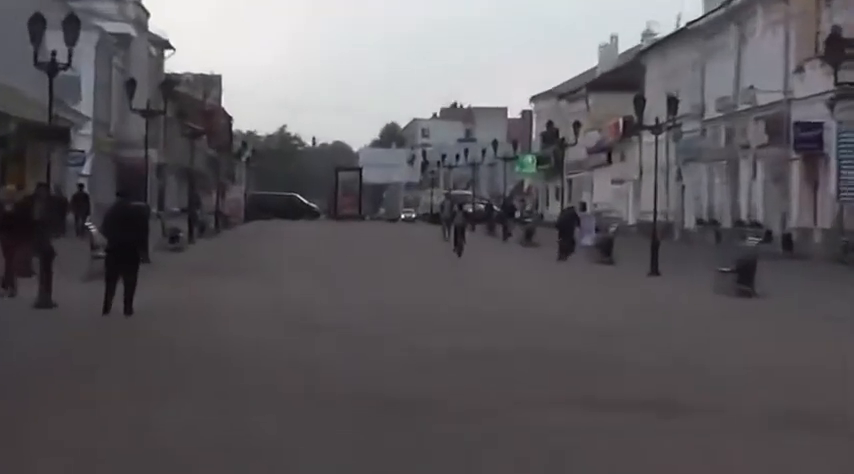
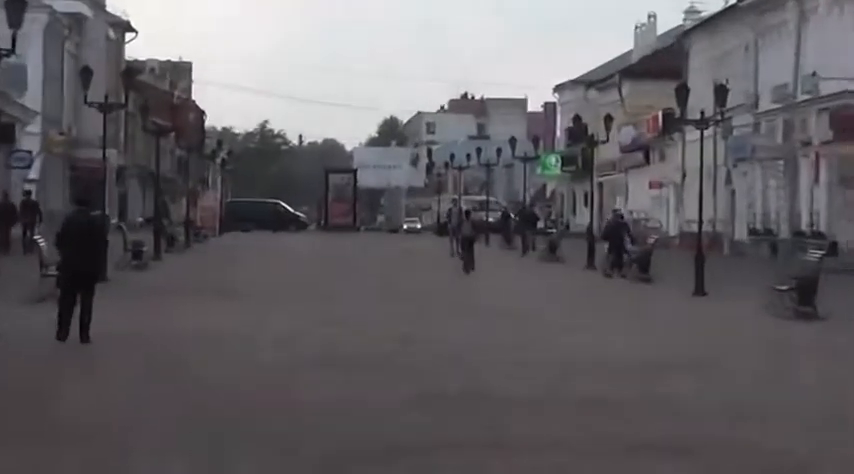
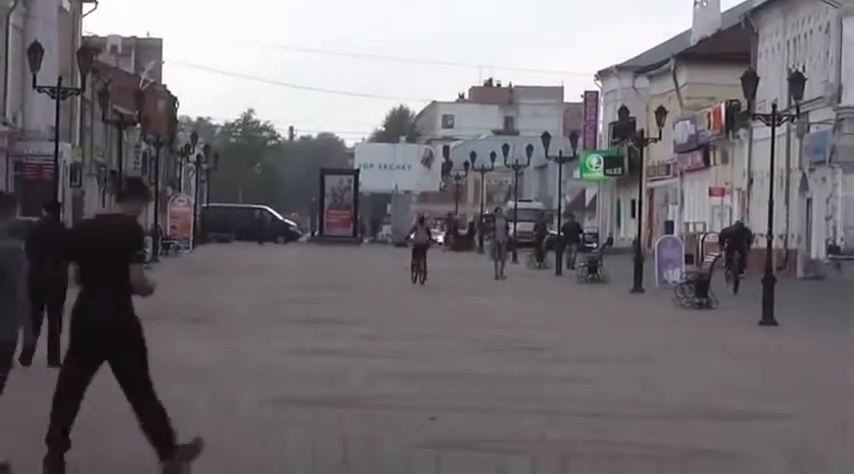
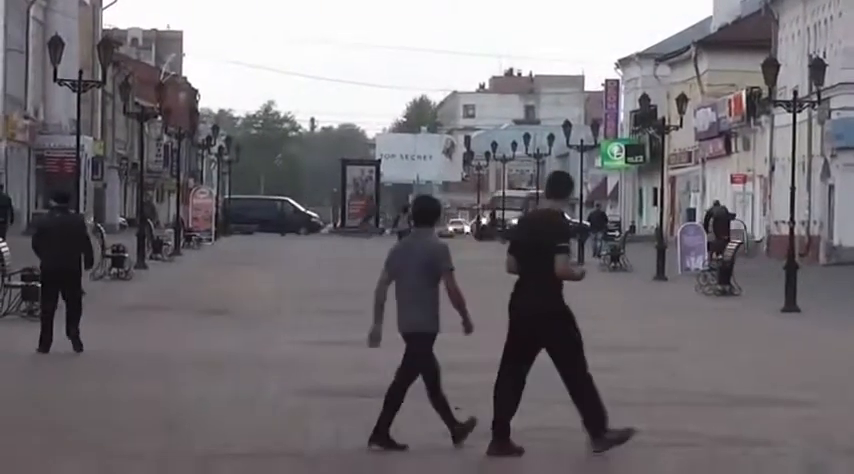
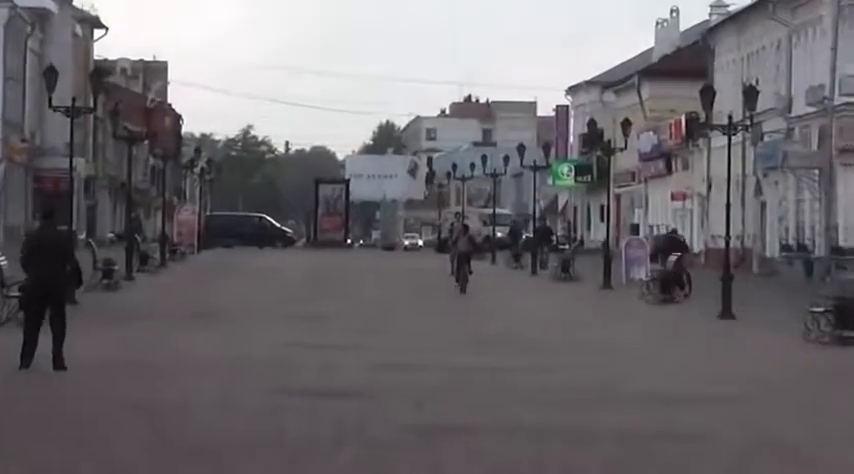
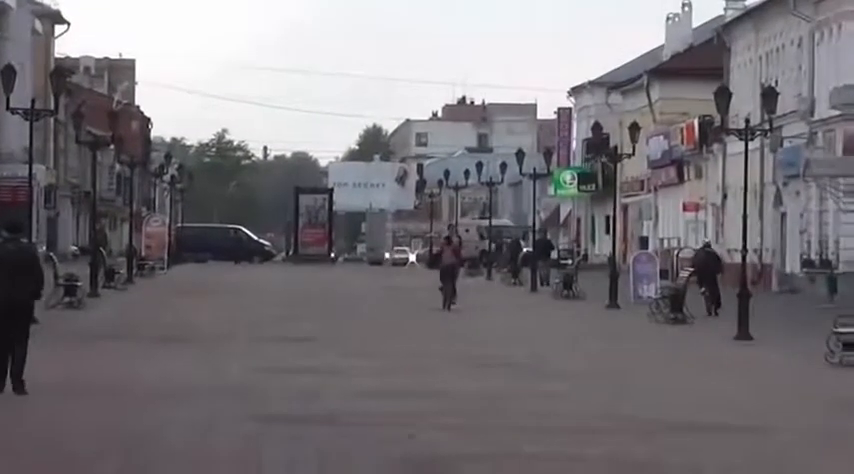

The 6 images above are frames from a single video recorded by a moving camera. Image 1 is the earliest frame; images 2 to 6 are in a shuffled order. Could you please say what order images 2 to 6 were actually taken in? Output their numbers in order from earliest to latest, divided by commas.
2, 5, 6, 3, 4
